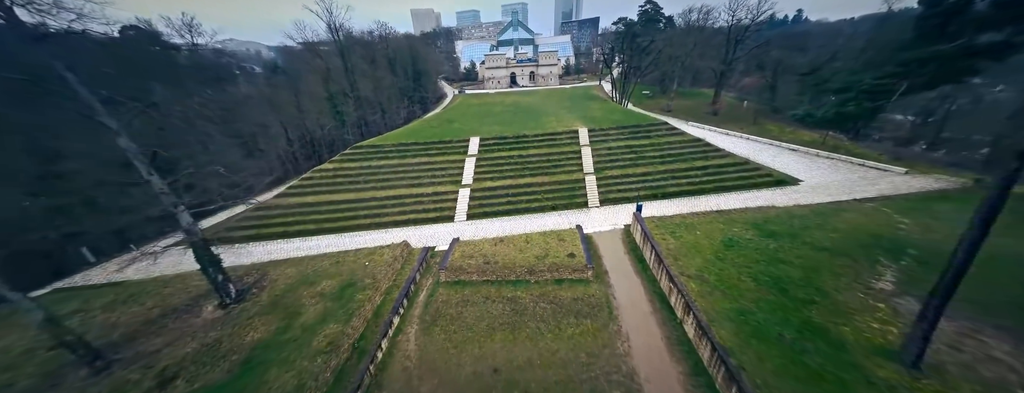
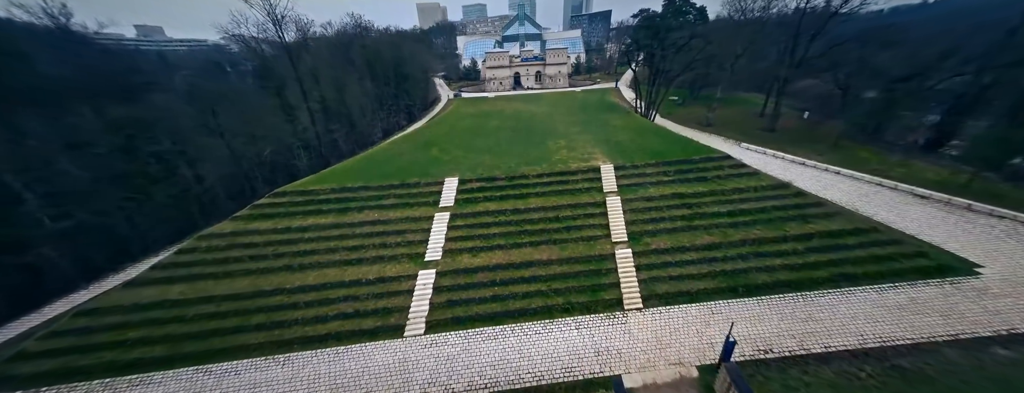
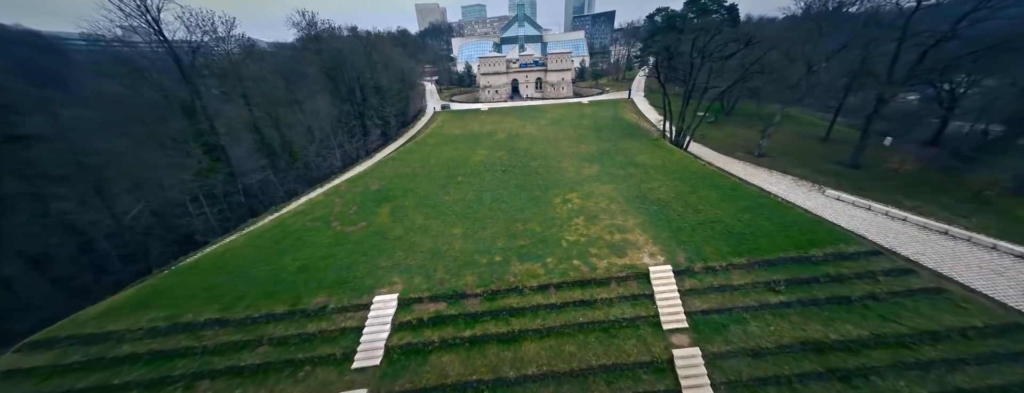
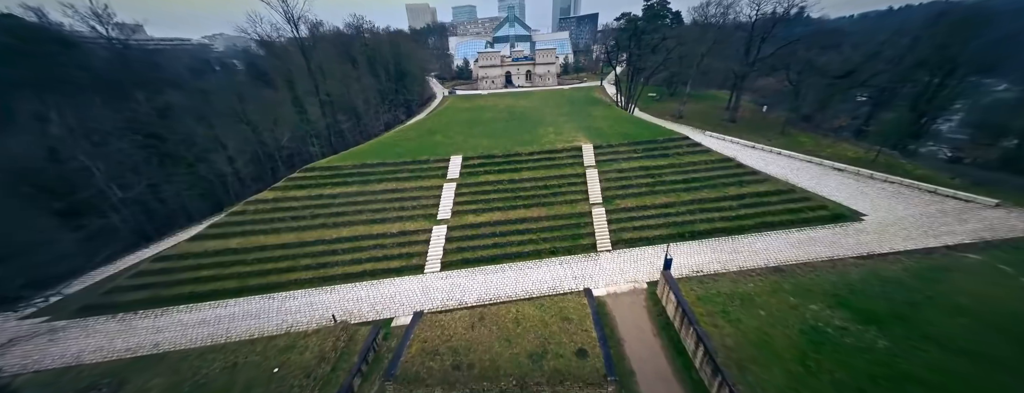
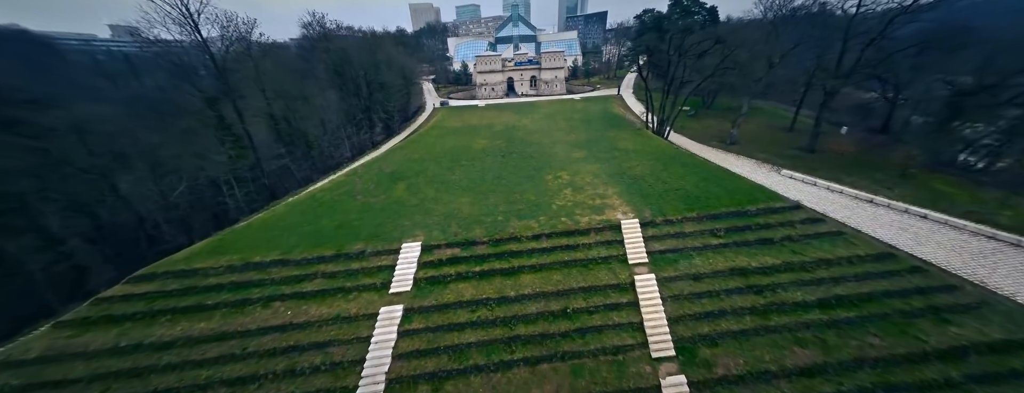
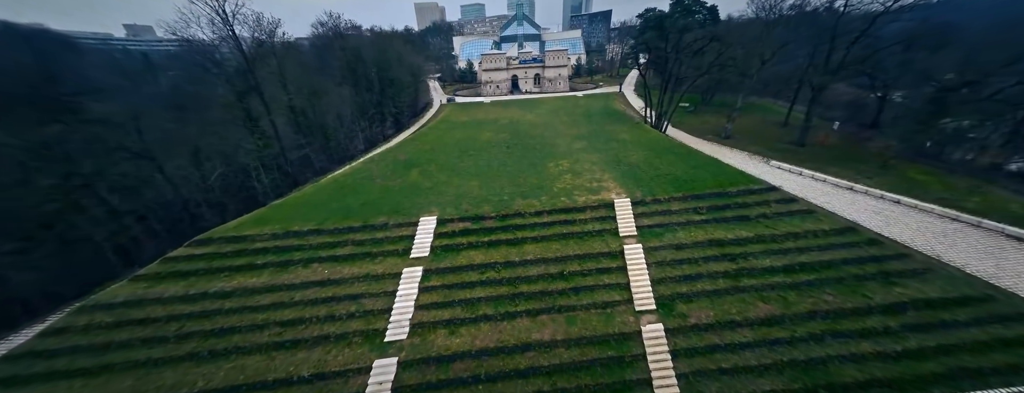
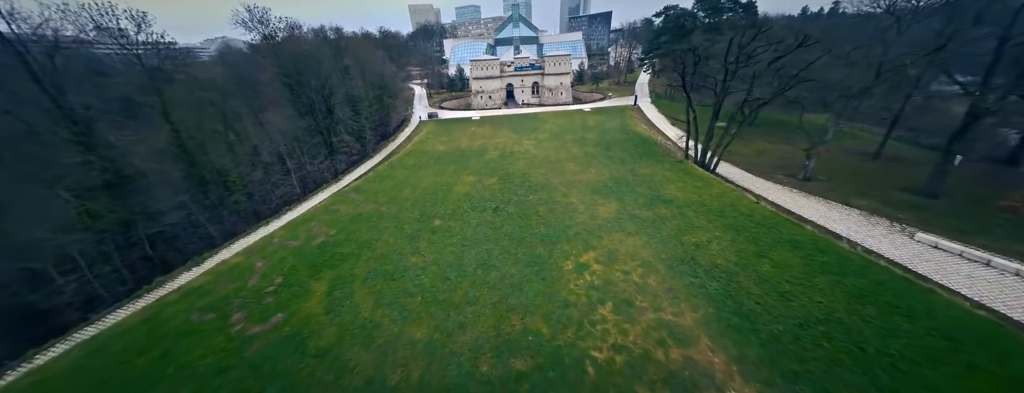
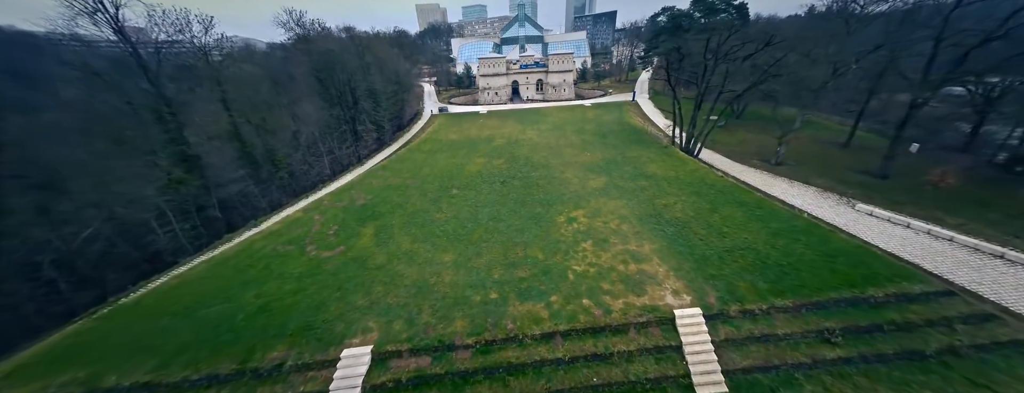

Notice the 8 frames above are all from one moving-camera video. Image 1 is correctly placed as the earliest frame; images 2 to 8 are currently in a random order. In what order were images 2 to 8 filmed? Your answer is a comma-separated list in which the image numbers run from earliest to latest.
4, 2, 6, 5, 3, 8, 7
